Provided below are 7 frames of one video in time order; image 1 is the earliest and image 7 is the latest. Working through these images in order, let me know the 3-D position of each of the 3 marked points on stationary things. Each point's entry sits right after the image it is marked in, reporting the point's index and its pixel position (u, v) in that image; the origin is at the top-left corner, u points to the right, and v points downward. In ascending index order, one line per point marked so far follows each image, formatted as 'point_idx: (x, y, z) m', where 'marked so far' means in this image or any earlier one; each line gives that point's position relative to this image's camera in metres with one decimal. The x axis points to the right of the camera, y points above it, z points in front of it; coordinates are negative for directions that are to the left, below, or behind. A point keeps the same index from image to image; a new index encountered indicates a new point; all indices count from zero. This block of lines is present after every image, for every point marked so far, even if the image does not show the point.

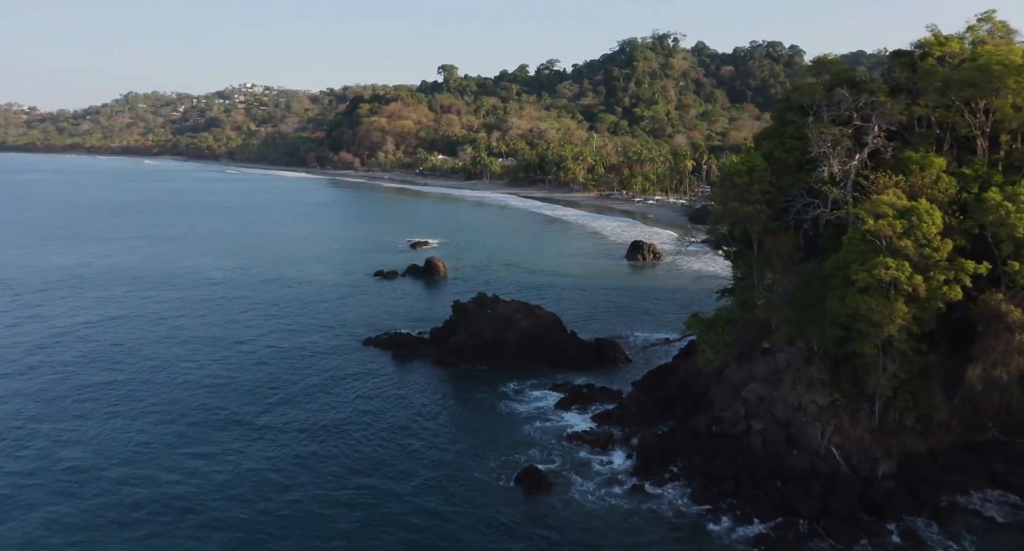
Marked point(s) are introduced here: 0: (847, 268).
0: (+8.8, +0.2, +18.2) m
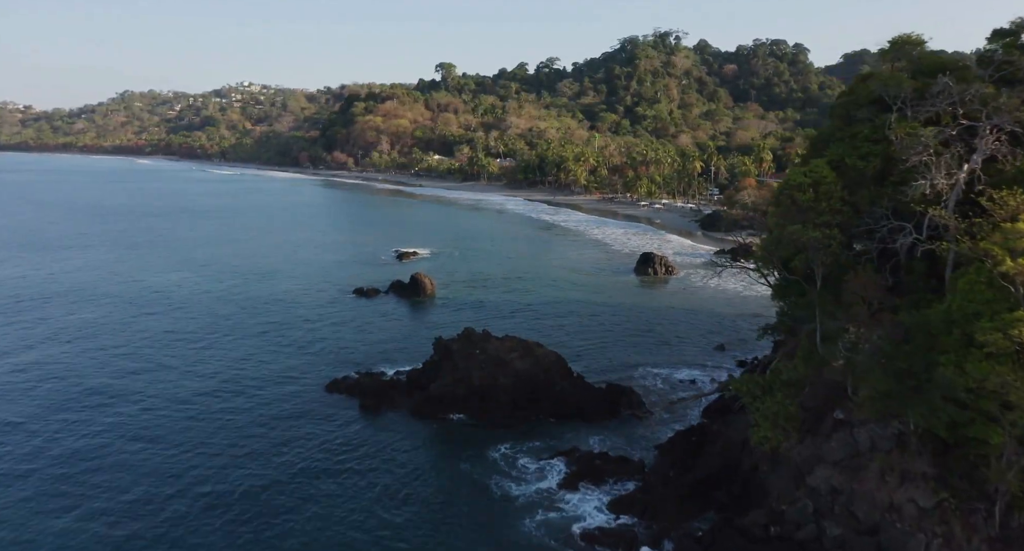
0: (+8.6, -0.9, +13.1) m
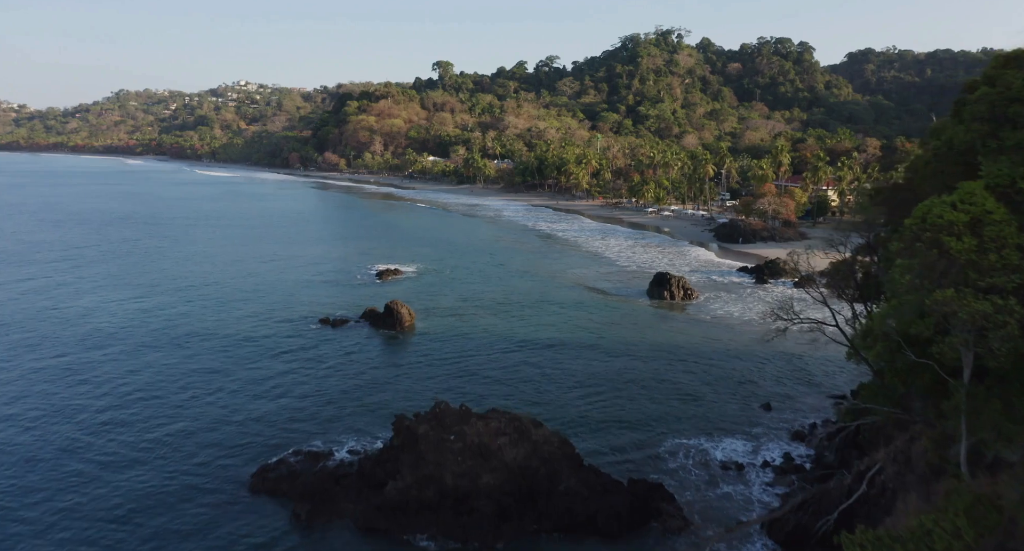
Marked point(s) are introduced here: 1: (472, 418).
0: (+8.3, -2.3, +6.9) m
1: (-1.1, -3.7, +17.5) m
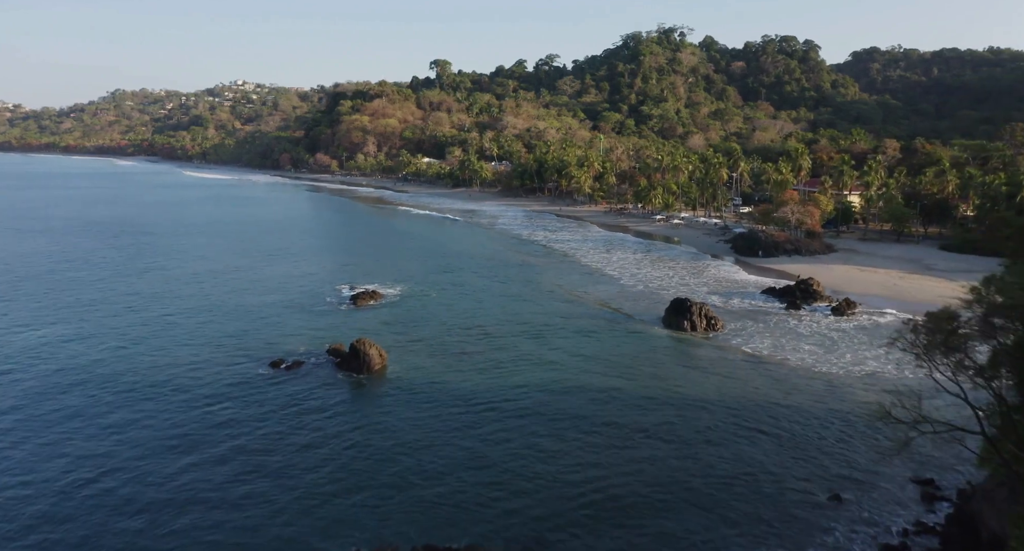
0: (+8.0, -3.7, +1.0) m
1: (-1.4, -5.0, +11.7) m
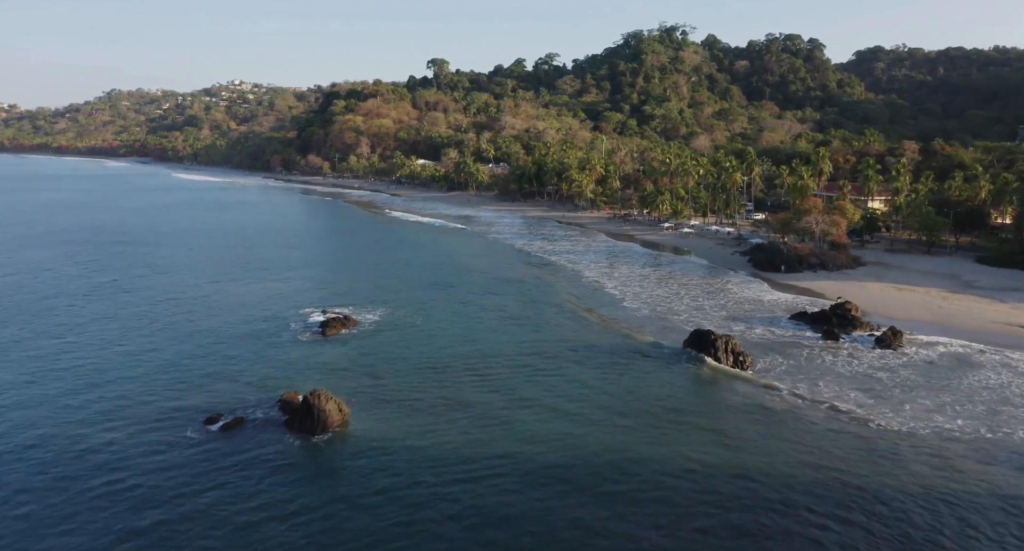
0: (+7.7, -4.9, -4.2) m
1: (-1.7, -6.2, +6.5) m
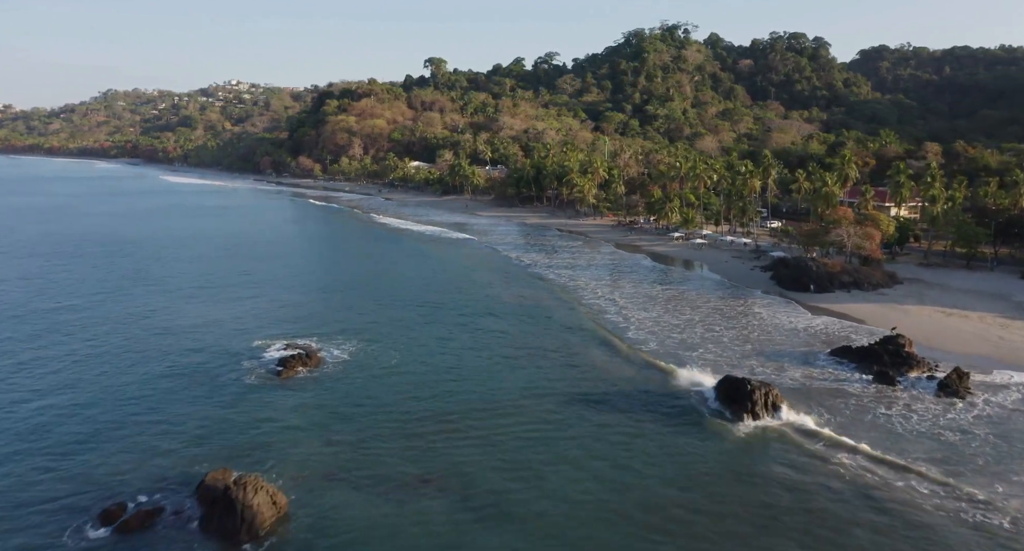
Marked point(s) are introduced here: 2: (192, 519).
0: (+7.4, -6.2, -9.6) m
1: (-2.0, -7.5, +1.1) m
2: (-8.2, -6.3, +18.0) m
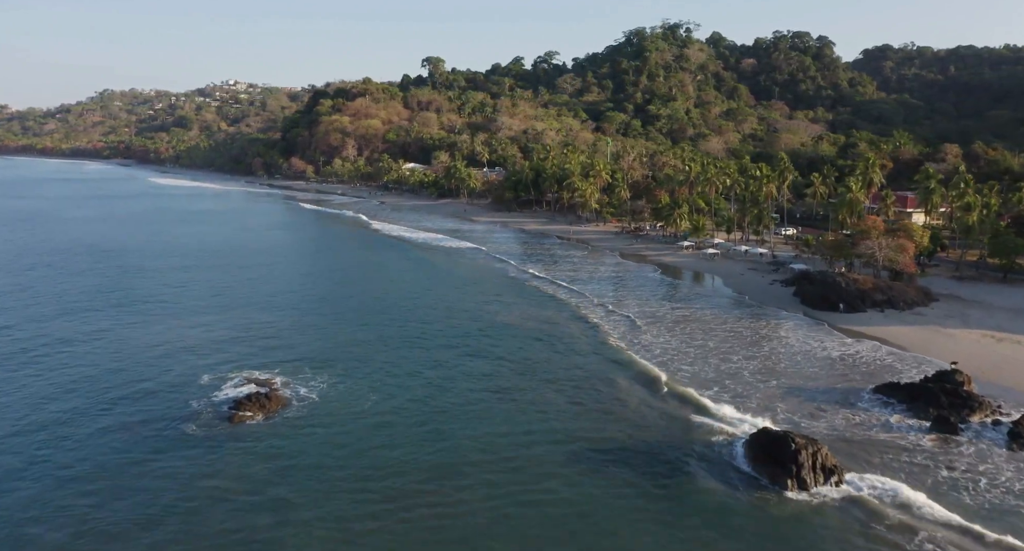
0: (+7.2, -7.2, -13.9) m
1: (-2.2, -8.5, -3.2) m
2: (-8.5, -7.2, +13.6) m
